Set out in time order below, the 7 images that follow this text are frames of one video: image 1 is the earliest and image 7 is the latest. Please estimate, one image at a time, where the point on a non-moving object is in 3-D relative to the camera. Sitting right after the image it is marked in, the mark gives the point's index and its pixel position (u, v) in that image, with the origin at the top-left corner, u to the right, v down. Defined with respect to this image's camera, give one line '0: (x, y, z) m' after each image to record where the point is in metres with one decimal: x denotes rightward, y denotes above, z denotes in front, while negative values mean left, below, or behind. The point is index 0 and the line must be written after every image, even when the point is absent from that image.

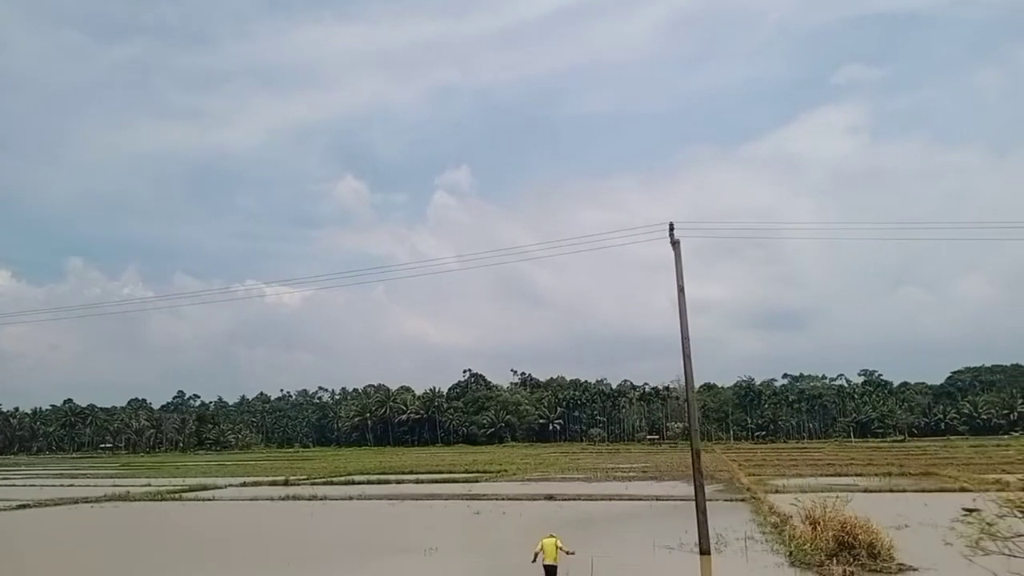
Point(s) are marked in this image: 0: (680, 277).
0: (+3.0, +0.2, +13.4) m
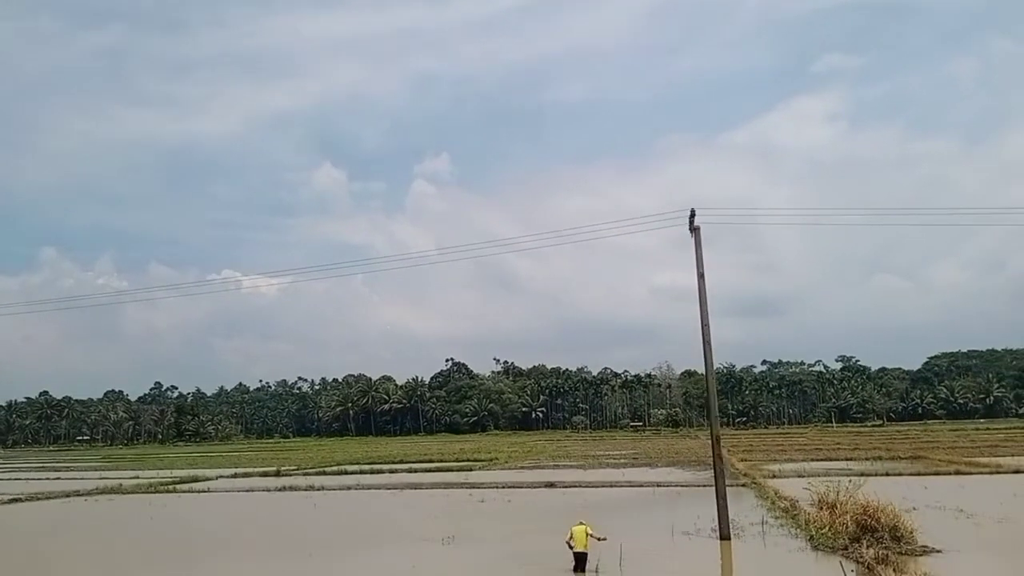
0: (+3.2, +0.5, +13.3) m
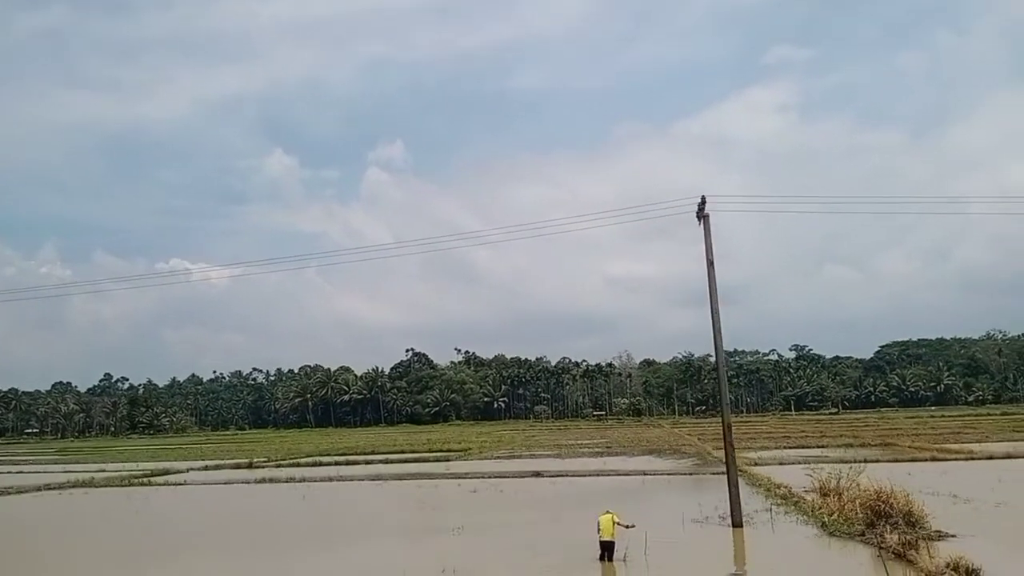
0: (+3.4, +0.7, +13.4) m
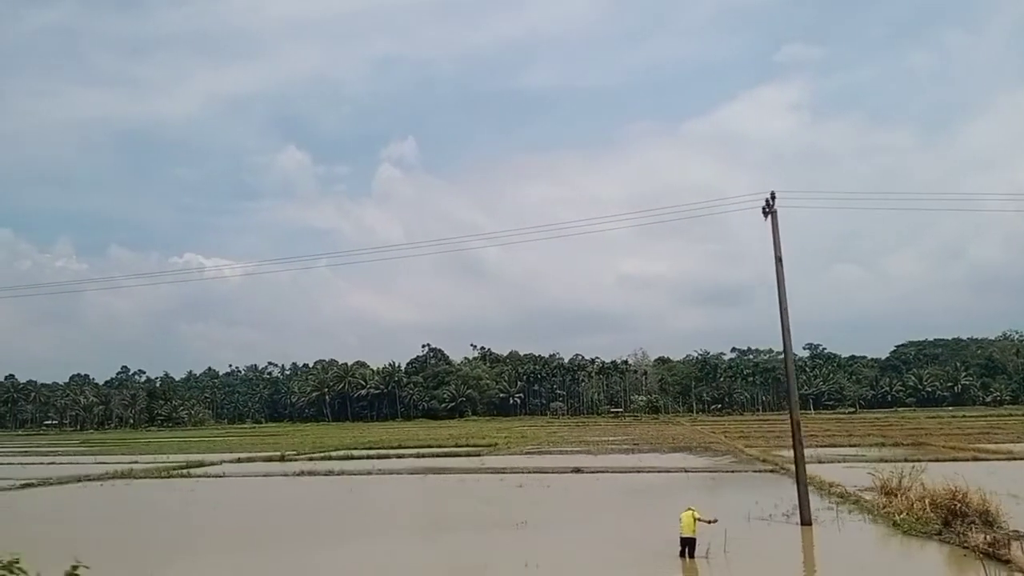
0: (+4.5, +0.7, +13.3) m
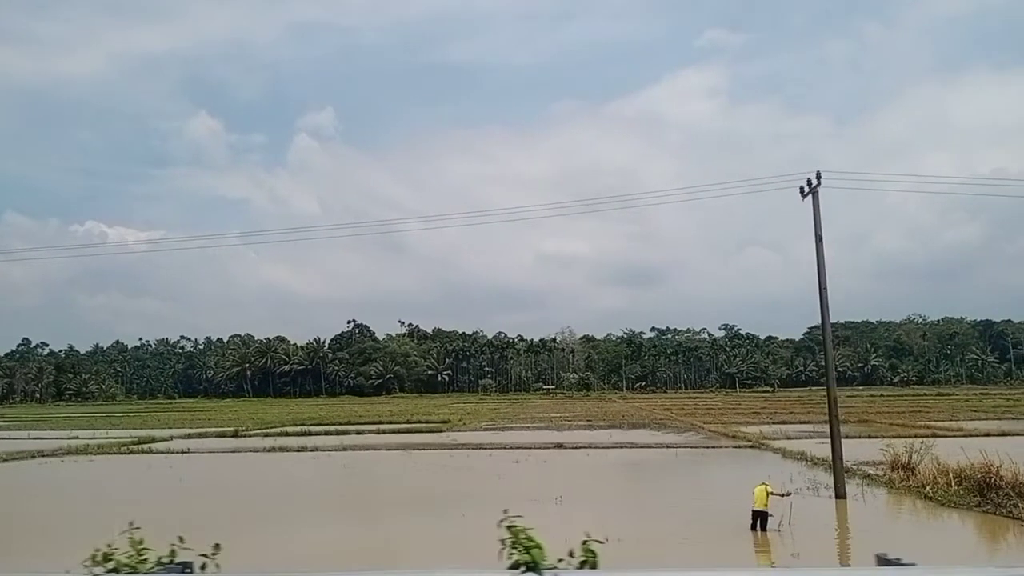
0: (+5.2, +1.1, +13.4) m
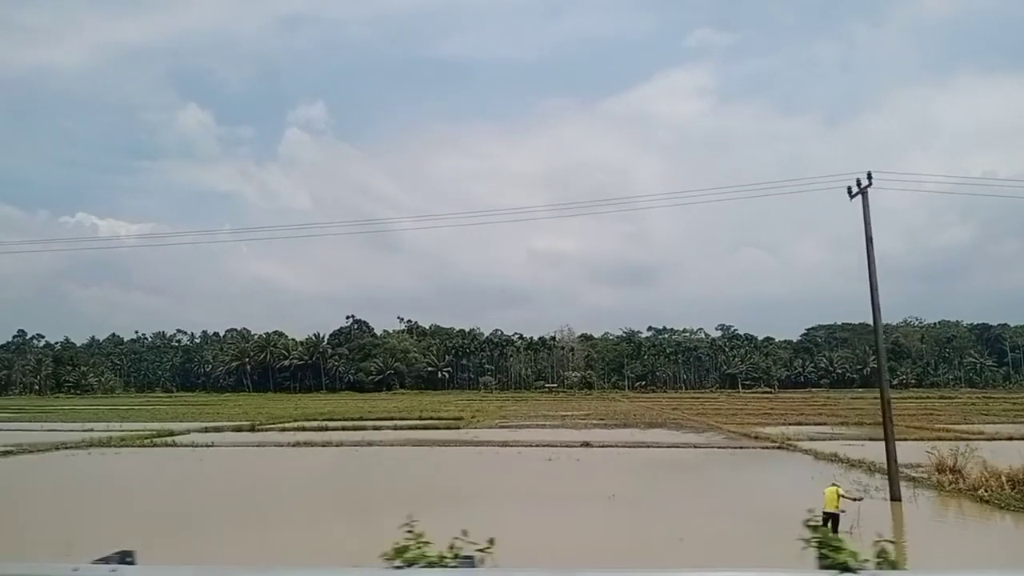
0: (+6.2, +1.1, +13.5) m
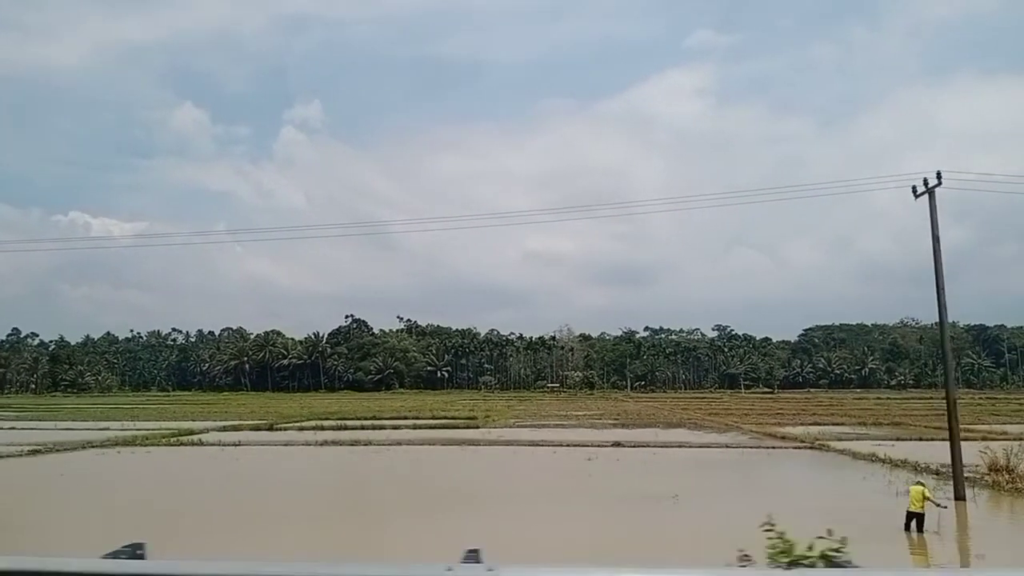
0: (+7.2, +1.1, +13.4) m
